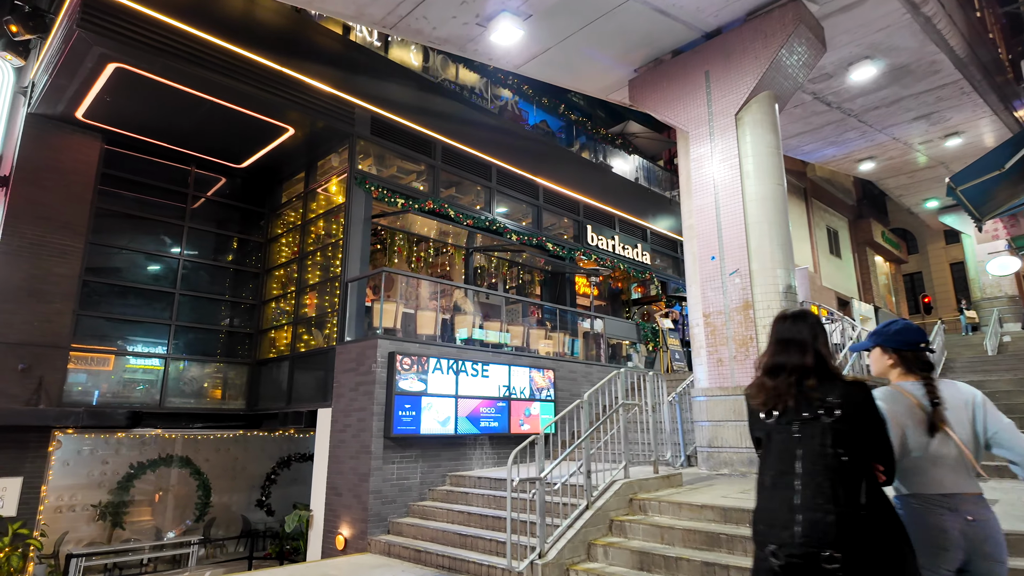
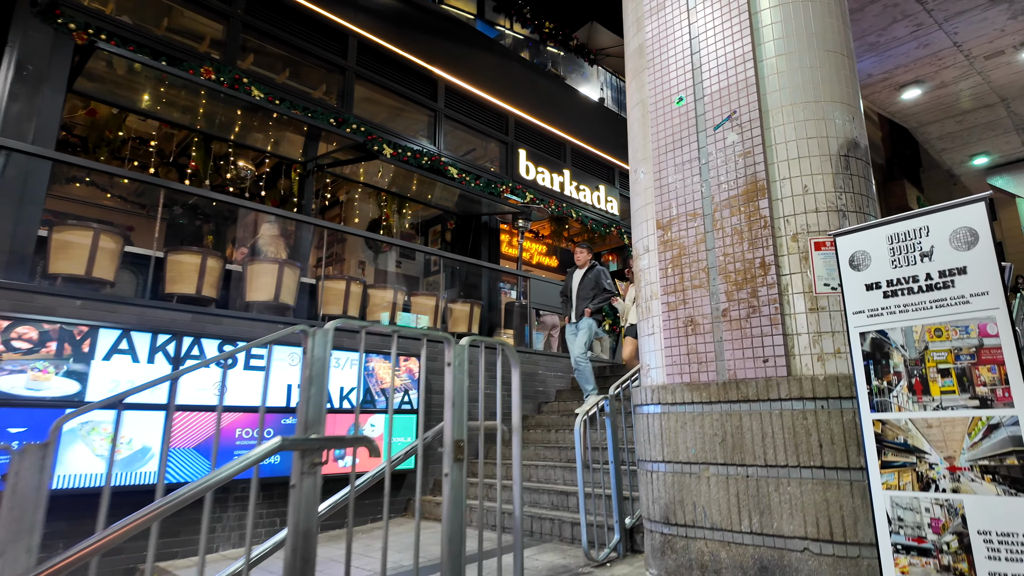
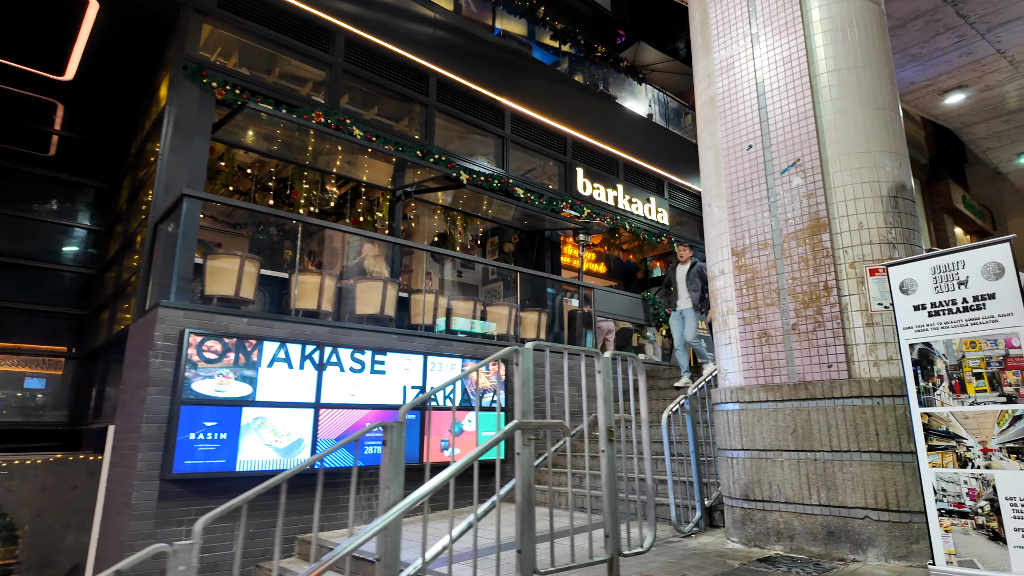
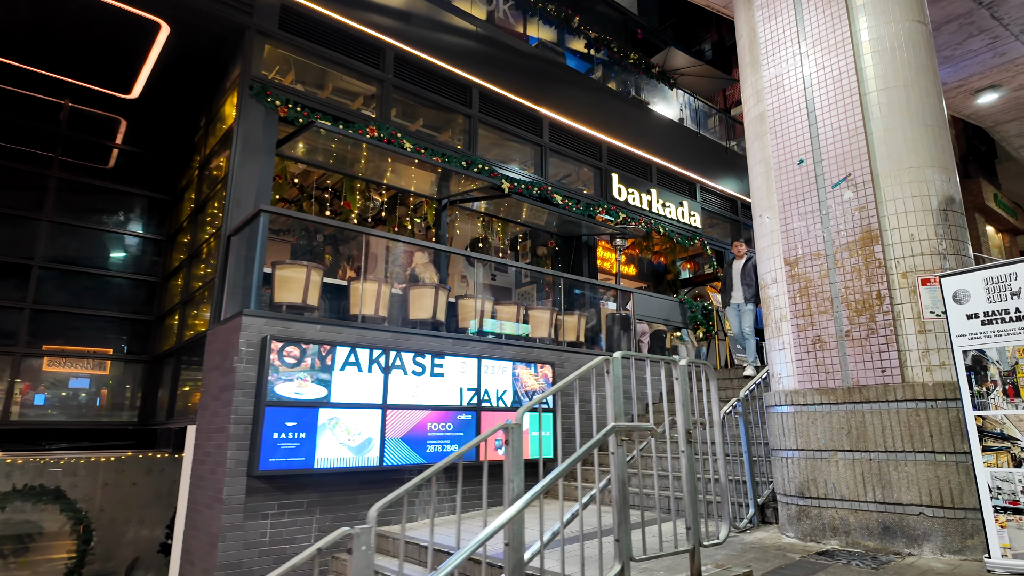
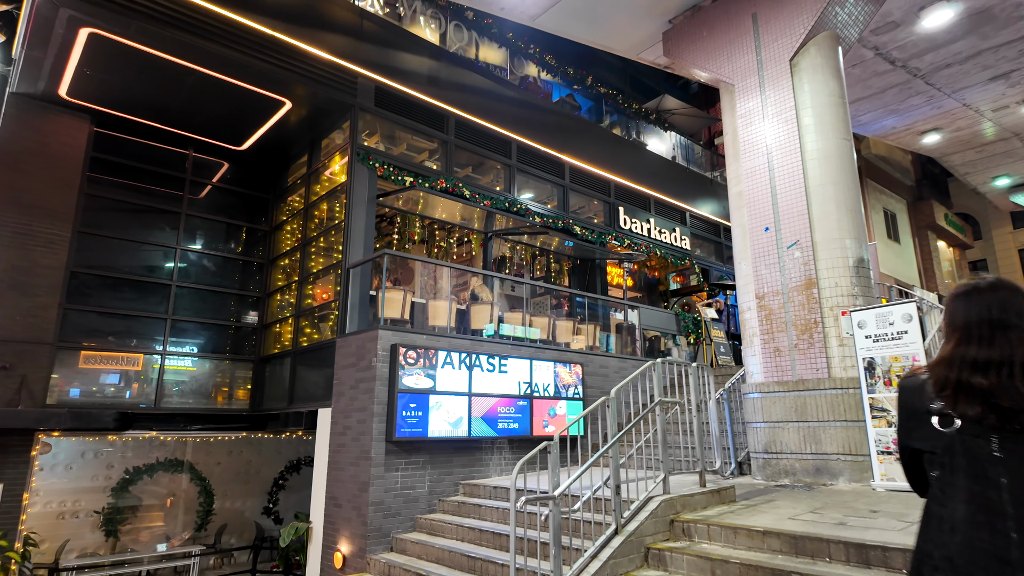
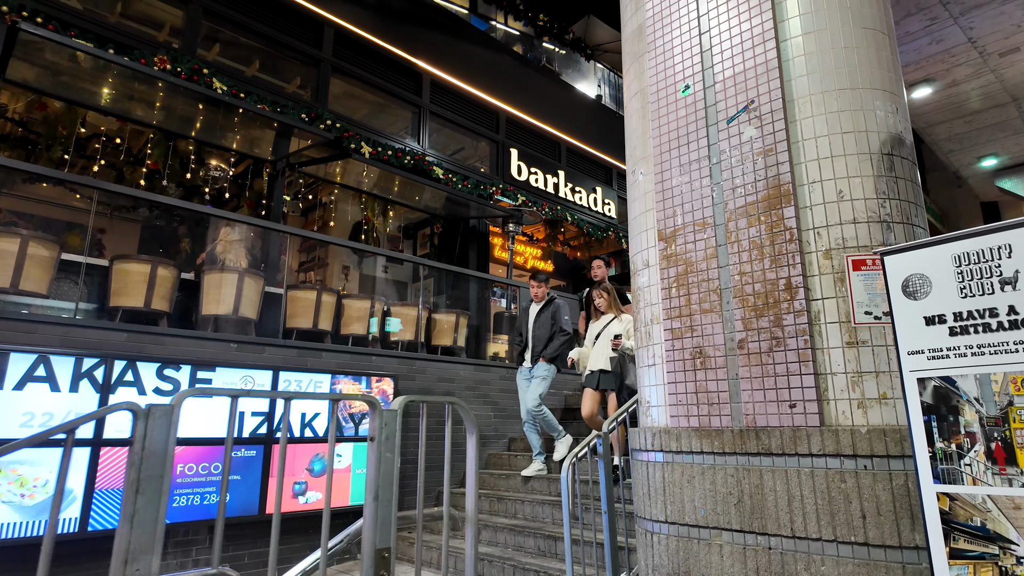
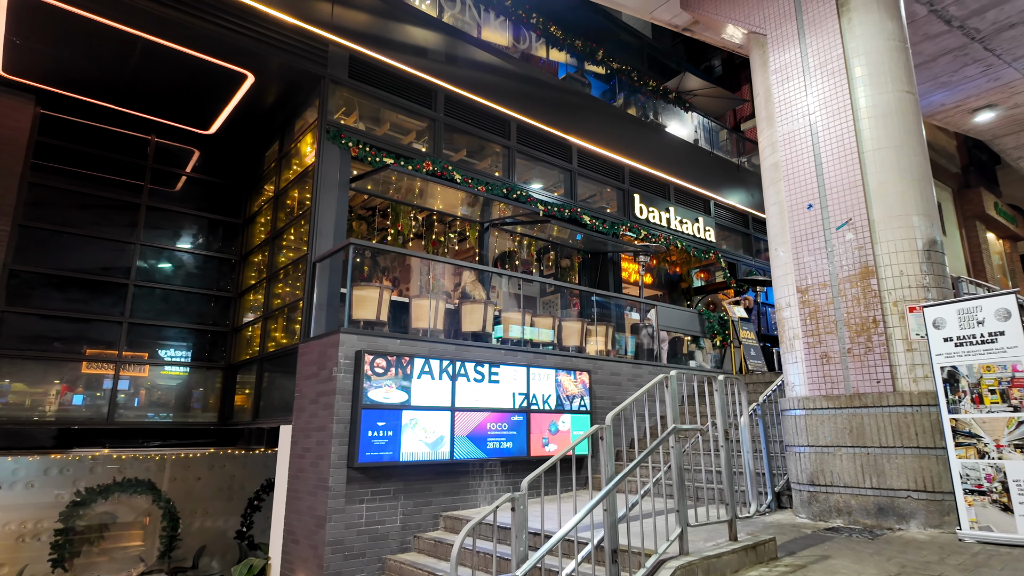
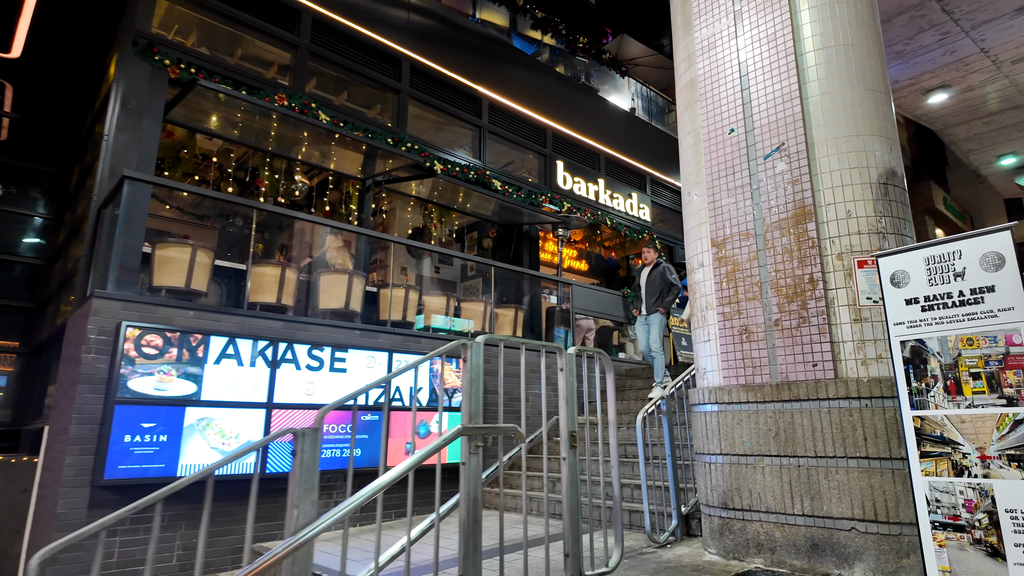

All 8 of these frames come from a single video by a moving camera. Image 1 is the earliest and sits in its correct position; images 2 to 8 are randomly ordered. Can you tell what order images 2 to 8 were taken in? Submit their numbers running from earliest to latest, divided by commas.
5, 7, 4, 3, 8, 2, 6
